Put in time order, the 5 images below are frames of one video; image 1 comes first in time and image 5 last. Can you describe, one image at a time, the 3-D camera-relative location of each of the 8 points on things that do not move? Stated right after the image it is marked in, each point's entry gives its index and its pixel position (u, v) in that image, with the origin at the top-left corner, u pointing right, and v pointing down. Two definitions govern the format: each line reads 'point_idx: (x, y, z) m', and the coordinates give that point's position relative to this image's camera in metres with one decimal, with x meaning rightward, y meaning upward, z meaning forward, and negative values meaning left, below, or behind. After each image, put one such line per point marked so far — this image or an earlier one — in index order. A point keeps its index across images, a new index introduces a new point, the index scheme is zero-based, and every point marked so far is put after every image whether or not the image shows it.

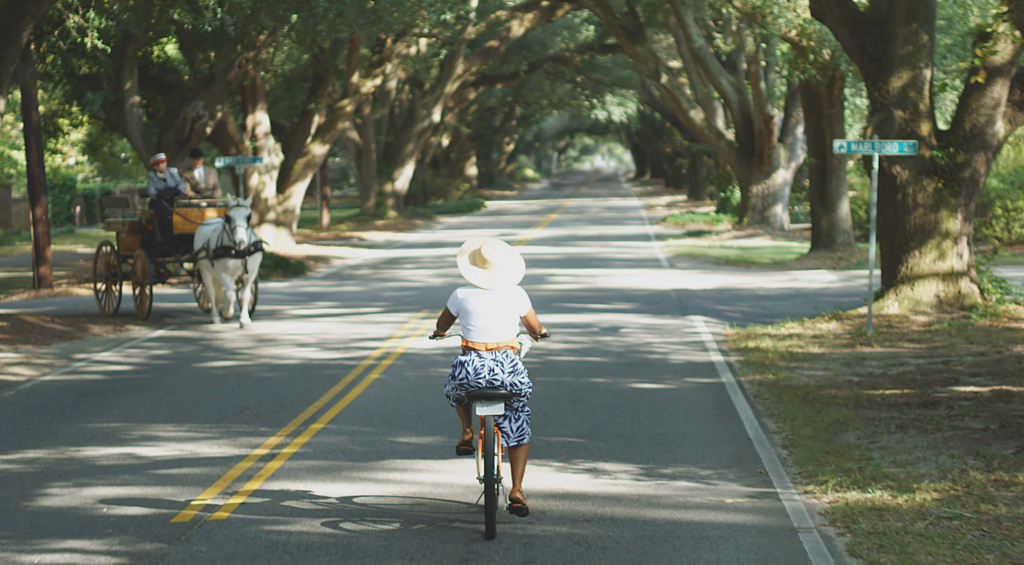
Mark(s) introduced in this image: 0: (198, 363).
0: (-3.5, -0.9, +18.2) m
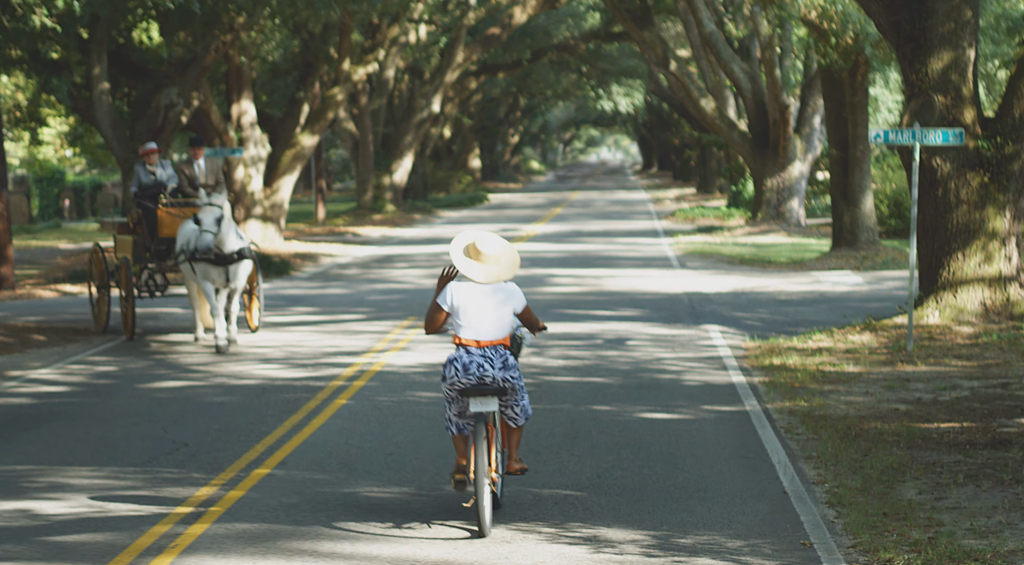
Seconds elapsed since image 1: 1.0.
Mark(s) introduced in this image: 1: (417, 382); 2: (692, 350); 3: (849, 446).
0: (-3.6, -1.0, +15.9) m
1: (-0.9, -1.0, +15.7) m
2: (+2.0, -0.7, +17.8) m
3: (+2.5, -1.2, +11.8) m
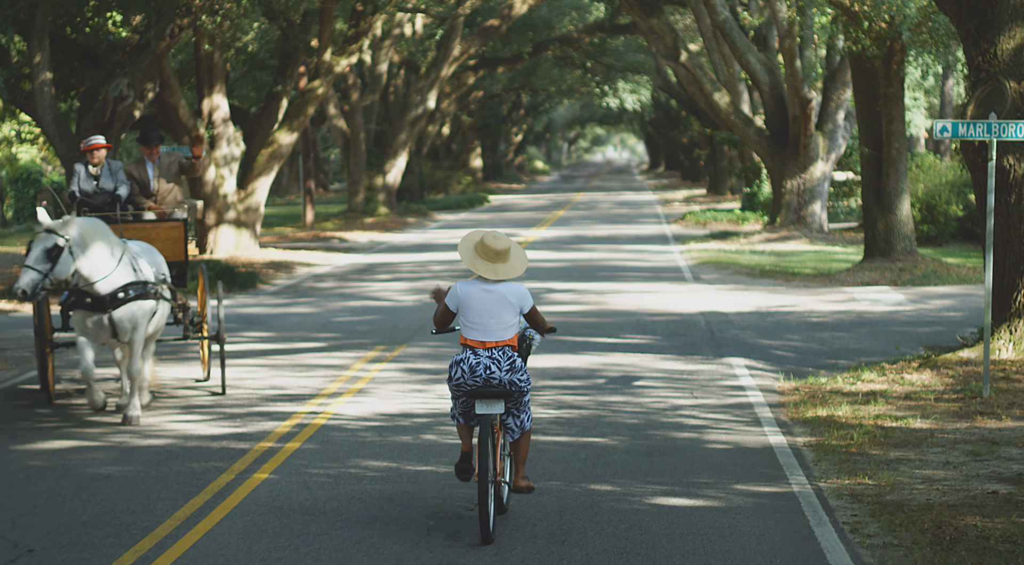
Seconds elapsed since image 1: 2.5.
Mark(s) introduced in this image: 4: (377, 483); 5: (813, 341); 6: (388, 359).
0: (-3.8, -1.2, +12.6) m
1: (-1.1, -1.2, +12.3) m
2: (+1.8, -1.0, +14.5) m
3: (+2.3, -1.5, +8.5) m
4: (-0.9, -1.4, +11.0) m
5: (+3.5, -0.7, +19.0) m
6: (-1.3, -0.8, +17.4) m
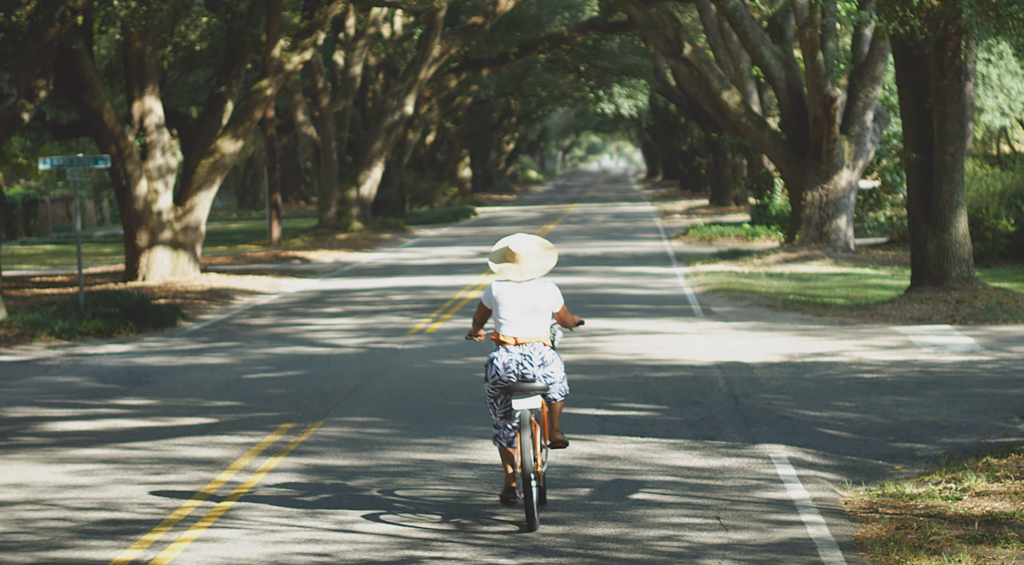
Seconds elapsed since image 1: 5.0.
0: (-4.2, -1.7, +7.7) m
1: (-1.5, -1.6, +7.5) m
2: (+1.4, -1.4, +9.6) m
3: (+1.9, -1.8, +3.6) m
4: (-1.3, -1.8, +6.1) m
5: (+3.1, -1.1, +14.1) m
6: (-1.7, -1.3, +12.5) m
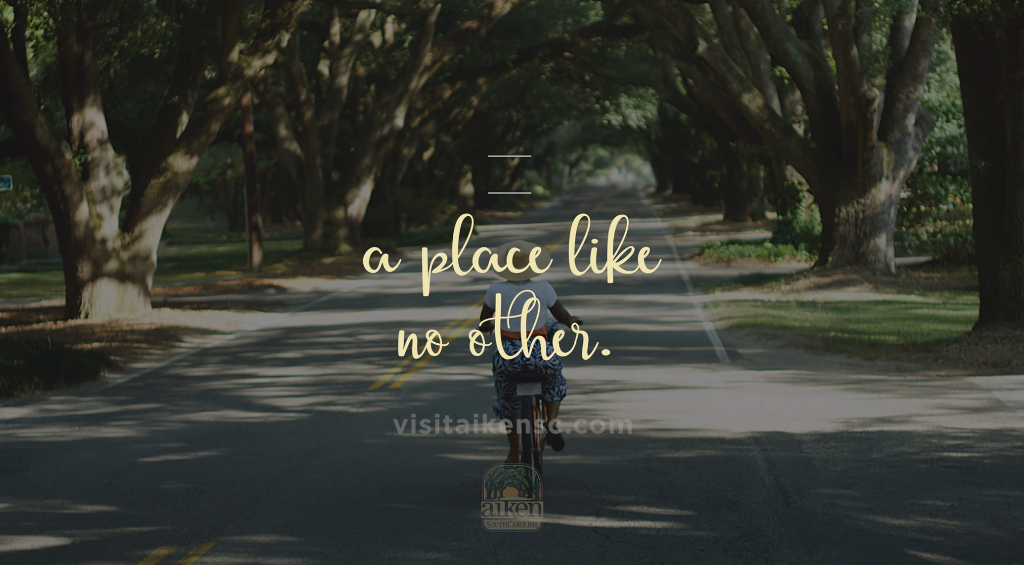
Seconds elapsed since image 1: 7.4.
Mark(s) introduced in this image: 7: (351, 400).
0: (-4.4, -2.1, +3.8) m
1: (-1.7, -2.0, +3.6) m
2: (+1.2, -1.7, +5.7) m
3: (+1.6, -2.1, -0.3) m
4: (-1.5, -2.1, +2.2) m
5: (+2.9, -1.5, +10.2) m
6: (-1.9, -1.7, +8.6) m
7: (-1.7, -1.2, +16.7) m
